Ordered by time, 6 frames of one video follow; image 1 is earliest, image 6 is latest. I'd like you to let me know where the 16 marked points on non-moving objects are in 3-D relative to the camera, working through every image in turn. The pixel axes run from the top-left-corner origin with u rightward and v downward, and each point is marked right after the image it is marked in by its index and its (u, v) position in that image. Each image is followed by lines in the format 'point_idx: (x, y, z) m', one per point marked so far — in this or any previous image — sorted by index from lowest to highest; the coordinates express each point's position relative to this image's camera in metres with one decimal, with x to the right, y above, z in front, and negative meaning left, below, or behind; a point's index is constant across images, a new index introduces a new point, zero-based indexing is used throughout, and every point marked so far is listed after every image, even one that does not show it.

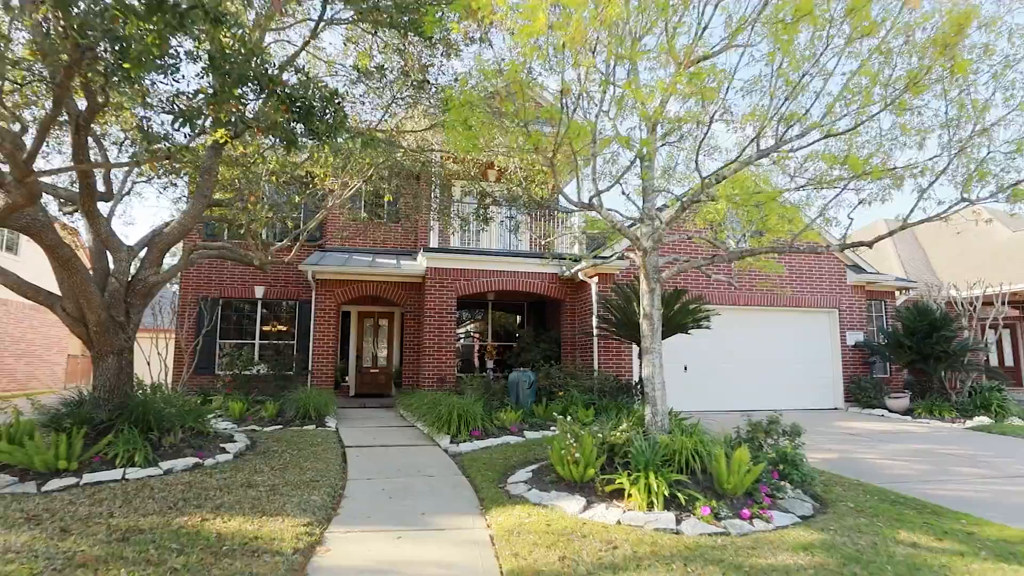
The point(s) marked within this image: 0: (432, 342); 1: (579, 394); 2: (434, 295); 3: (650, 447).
0: (-1.7, -1.2, +12.5) m
1: (+1.2, -1.9, +10.7) m
2: (-1.7, -0.1, +12.6) m
3: (+1.2, -1.4, +5.4) m
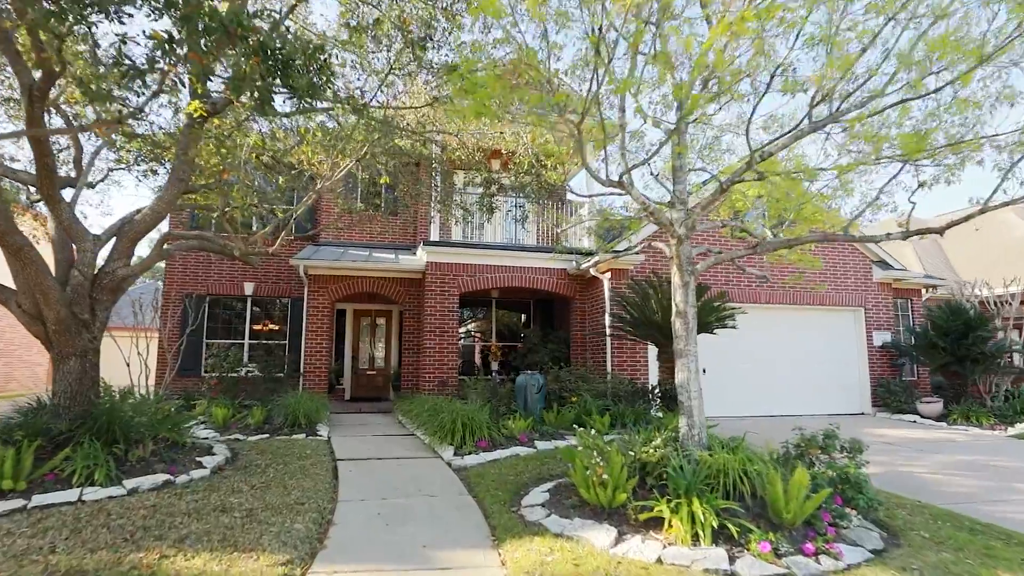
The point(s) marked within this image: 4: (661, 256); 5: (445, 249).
0: (-1.6, -1.1, +11.7) m
1: (+1.3, -1.9, +9.9) m
2: (-1.5, -0.1, +11.8) m
3: (+1.4, -1.4, +4.6) m
4: (+2.9, +0.6, +11.6) m
5: (-1.4, +0.7, +11.8) m
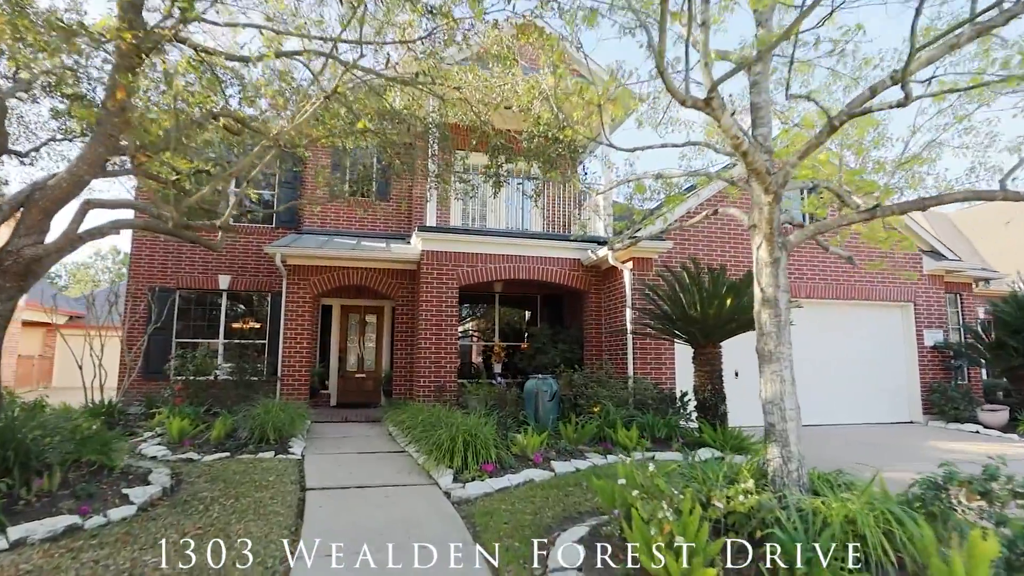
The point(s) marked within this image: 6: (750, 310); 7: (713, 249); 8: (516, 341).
0: (-1.4, -1.0, +10.2) m
1: (+1.5, -1.7, +8.5) m
2: (-1.4, +0.1, +10.3) m
3: (+1.5, -1.3, +3.1) m
4: (+3.0, +0.8, +10.1) m
5: (-1.2, +0.9, +10.3) m
6: (+3.0, -0.3, +7.5) m
7: (+3.4, +0.7, +10.2) m
8: (+0.1, -1.1, +12.2) m
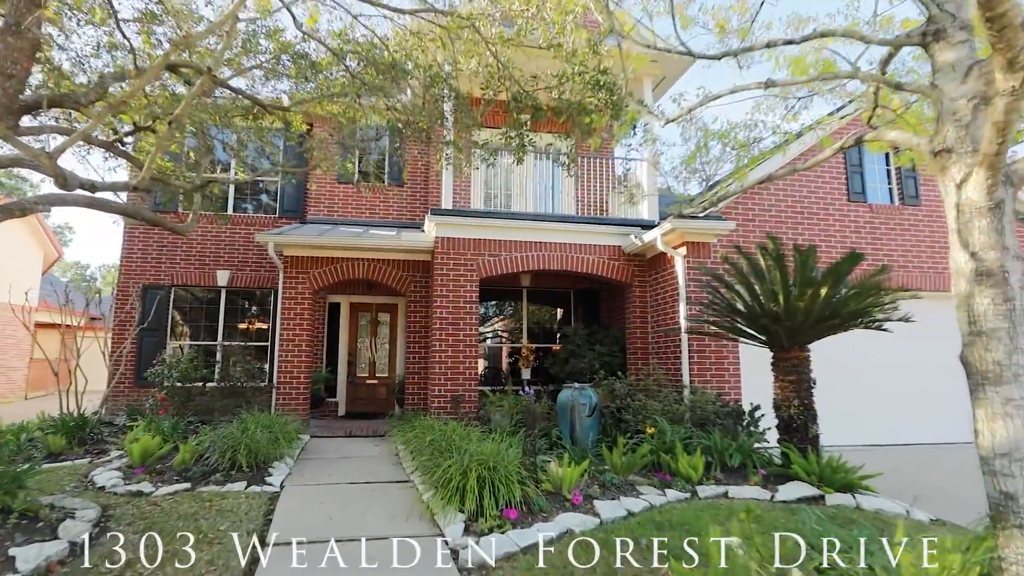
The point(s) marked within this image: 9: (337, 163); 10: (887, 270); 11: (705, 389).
0: (-1.0, -0.8, +8.6) m
1: (+1.8, -1.6, +6.8) m
2: (-1.0, +0.2, +8.8) m
3: (+1.6, -1.1, +1.5) m
4: (+3.4, +0.9, +8.4) m
5: (-0.8, +1.0, +8.8) m
6: (+3.3, -0.2, +5.7) m
7: (+3.9, +0.9, +8.5) m
8: (+0.6, -1.0, +10.6) m
9: (-2.5, +1.8, +8.5) m
10: (+3.6, +0.2, +5.7) m
11: (+2.5, -1.3, +7.7) m
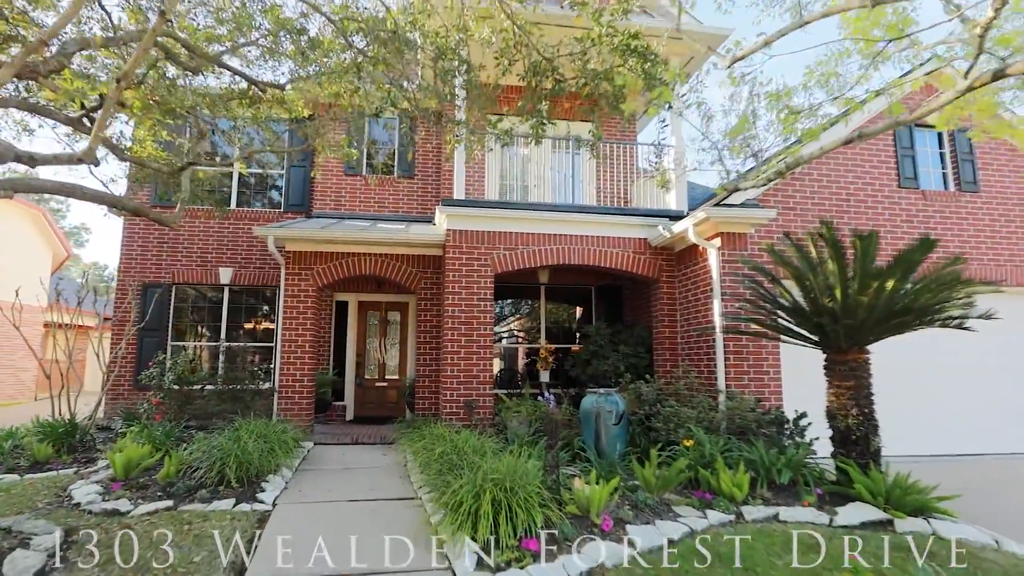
0: (-0.8, -0.8, +8.0) m
1: (+2.0, -1.5, +6.1) m
2: (-0.7, +0.2, +8.1) m
3: (+1.7, -1.1, +0.8) m
4: (+3.6, +1.0, +7.6) m
5: (-0.6, +1.1, +8.1) m
6: (+3.4, -0.1, +5.0) m
7: (+4.1, +0.9, +7.7) m
8: (+0.9, -0.9, +9.9) m
9: (-2.3, +1.8, +7.9) m
10: (+3.8, +0.2, +5.0) m
11: (+2.7, -1.2, +6.9) m
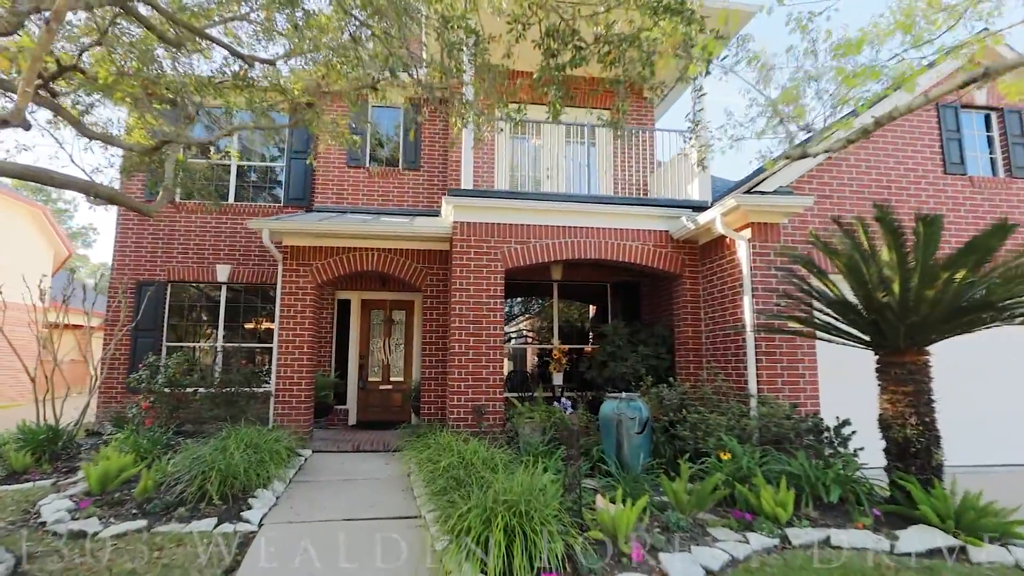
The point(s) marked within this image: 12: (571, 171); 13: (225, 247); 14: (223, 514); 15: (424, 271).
0: (-0.6, -0.8, +7.4) m
1: (+2.1, -1.5, +5.5) m
2: (-0.6, +0.3, +7.6) m
3: (+1.7, -1.0, +0.2) m
4: (+3.8, +1.1, +7.0) m
5: (-0.4, +1.1, +7.5) m
6: (+3.5, 0.0, +4.3) m
7: (+4.2, +1.0, +7.0) m
8: (+1.1, -0.9, +9.3) m
9: (-2.1, +1.9, +7.3) m
10: (+3.9, +0.3, +4.3) m
11: (+2.8, -1.2, +6.3) m
12: (+0.8, +1.6, +8.4) m
13: (-4.9, +0.7, +10.2) m
14: (-2.4, -1.9, +4.9) m
15: (-1.3, +0.3, +9.2) m
